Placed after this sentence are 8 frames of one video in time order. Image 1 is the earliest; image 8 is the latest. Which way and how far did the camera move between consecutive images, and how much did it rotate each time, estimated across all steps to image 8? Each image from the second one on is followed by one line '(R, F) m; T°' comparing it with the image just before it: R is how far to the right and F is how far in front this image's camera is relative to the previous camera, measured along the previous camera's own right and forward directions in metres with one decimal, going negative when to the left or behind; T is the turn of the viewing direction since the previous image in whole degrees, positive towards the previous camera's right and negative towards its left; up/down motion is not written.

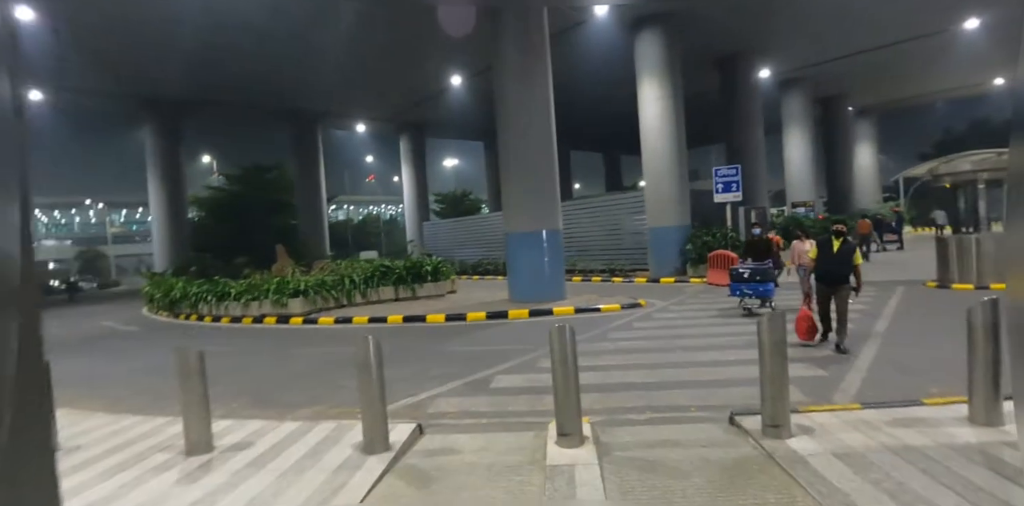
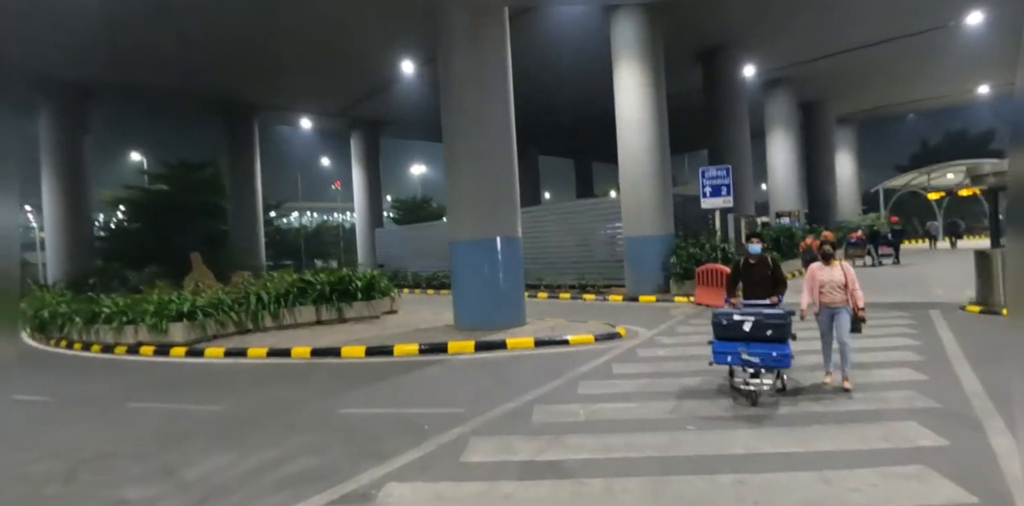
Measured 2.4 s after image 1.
(+0.5, +2.9) m; +3°
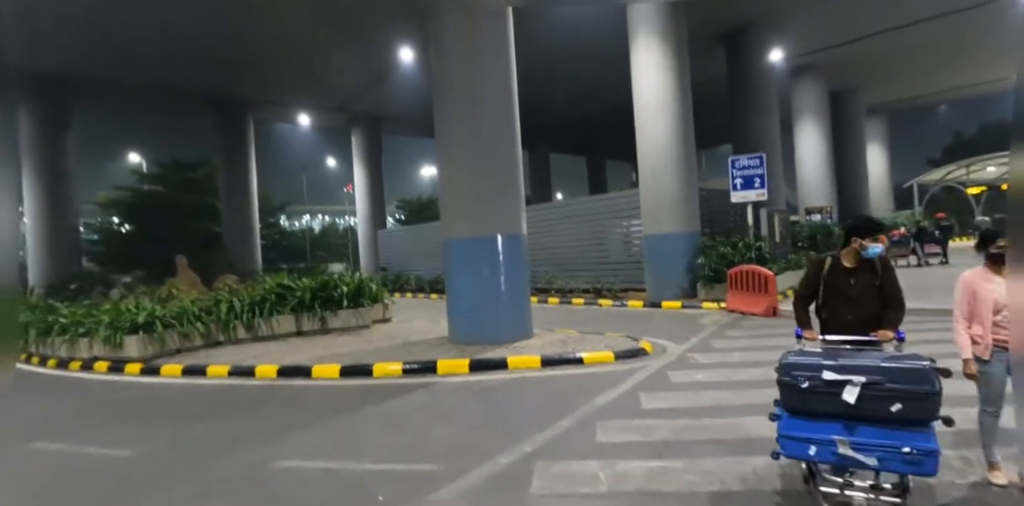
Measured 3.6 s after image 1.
(+0.2, +1.6) m; -1°
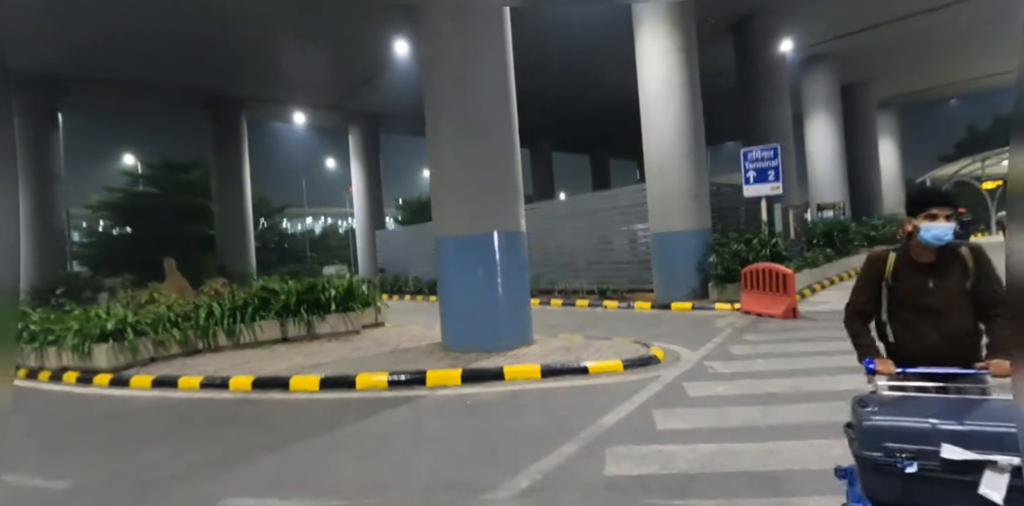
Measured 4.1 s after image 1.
(+0.1, +0.8) m; 0°
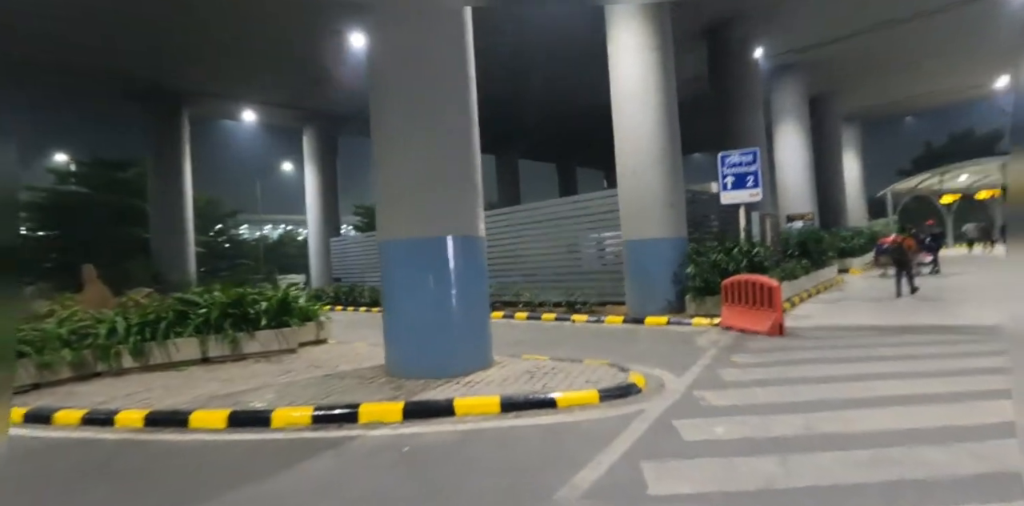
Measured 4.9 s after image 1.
(+0.1, +1.2) m; +3°
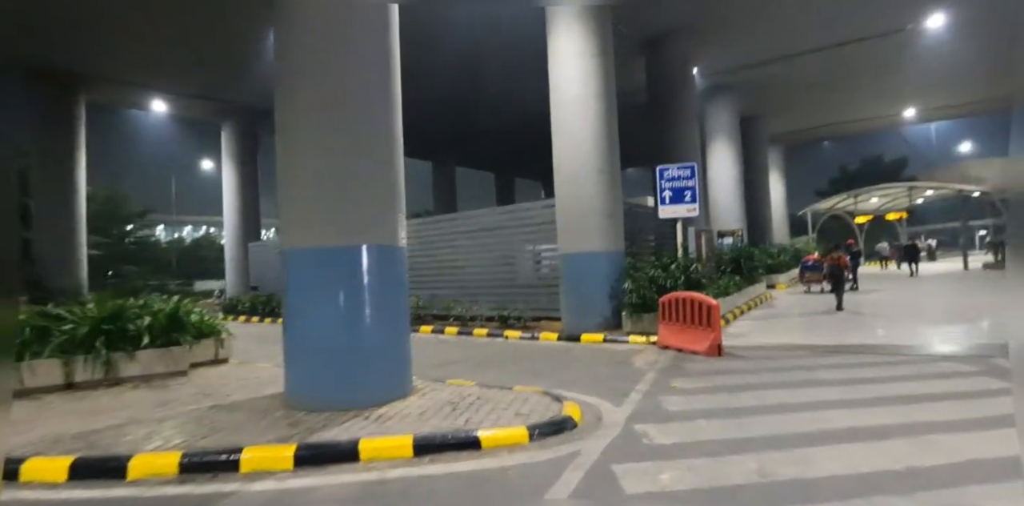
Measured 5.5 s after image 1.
(+0.1, +0.8) m; +6°
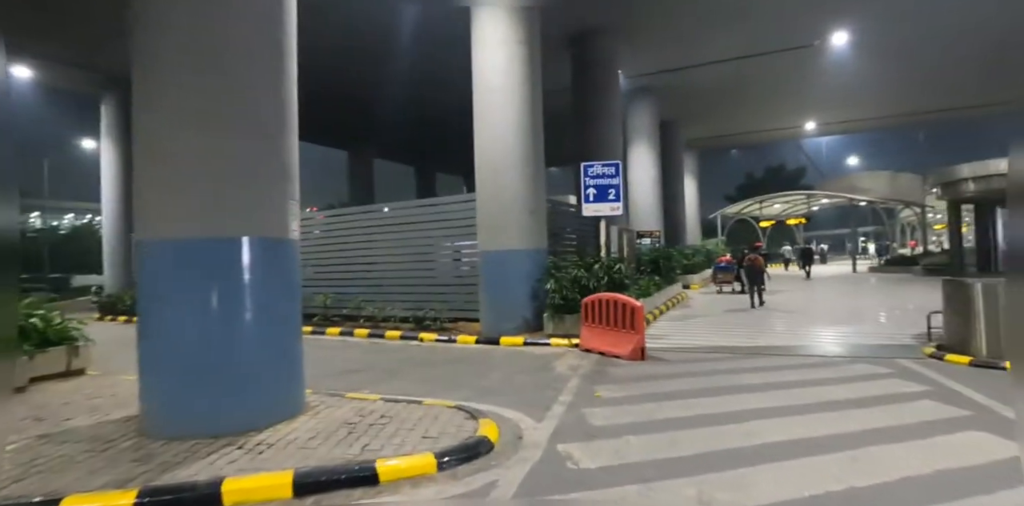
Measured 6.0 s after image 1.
(+0.1, +0.7) m; +8°
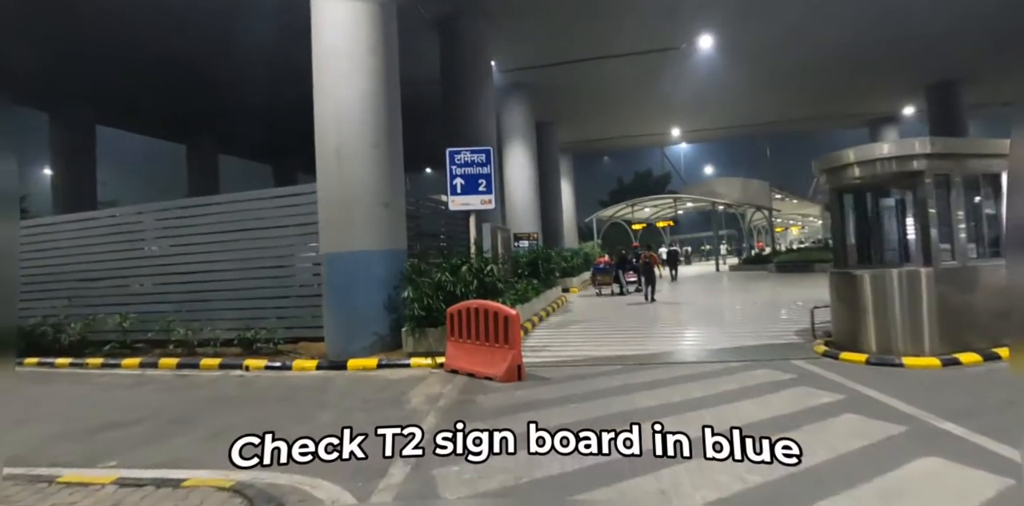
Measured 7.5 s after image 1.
(+0.5, +1.9) m; +12°
